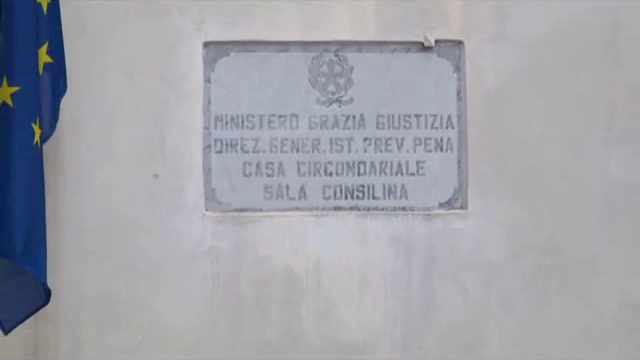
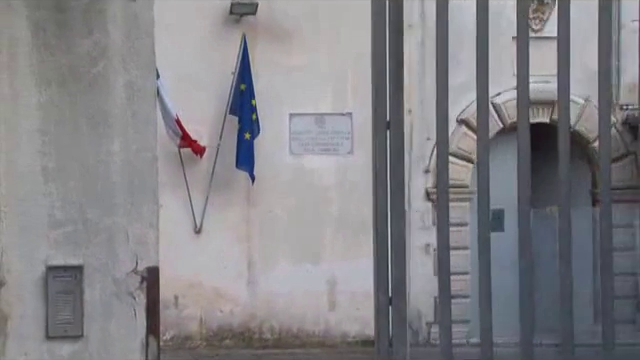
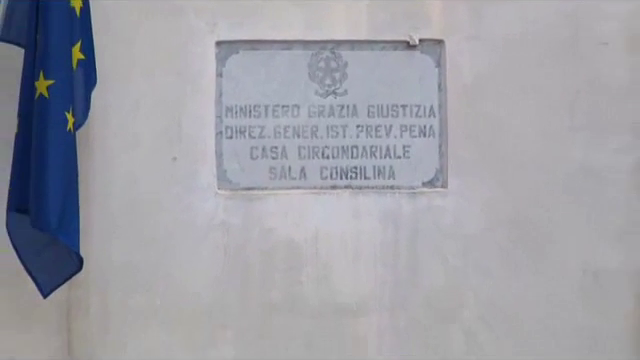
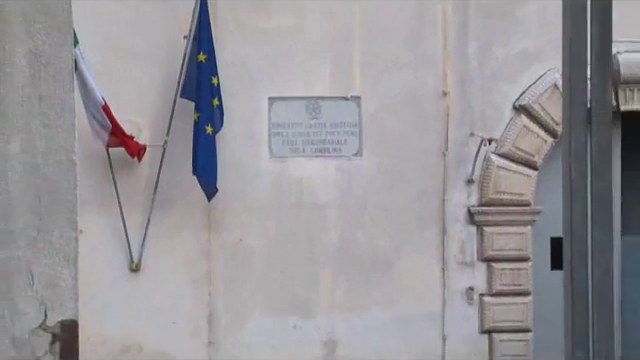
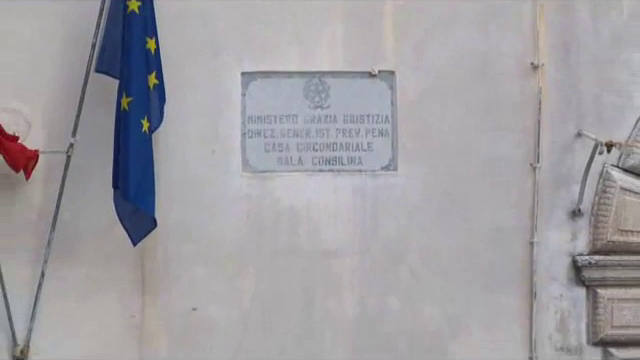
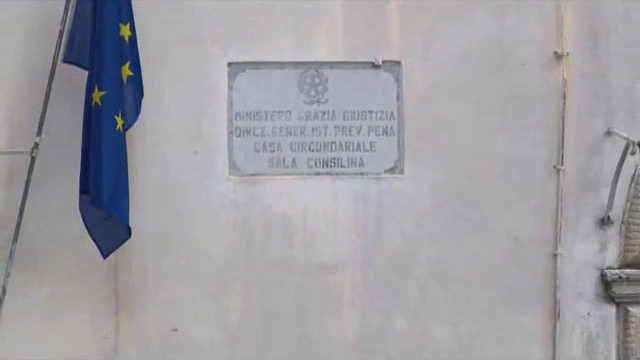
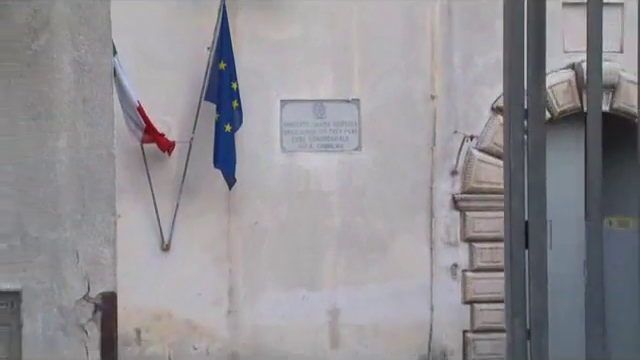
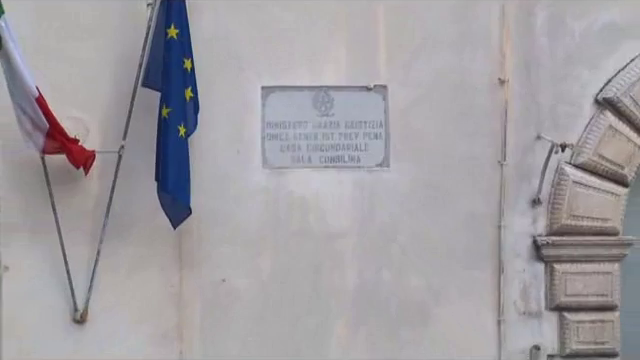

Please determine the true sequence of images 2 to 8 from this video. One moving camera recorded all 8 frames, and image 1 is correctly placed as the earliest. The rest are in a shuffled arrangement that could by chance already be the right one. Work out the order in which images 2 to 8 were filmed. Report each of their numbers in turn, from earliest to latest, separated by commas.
3, 6, 5, 8, 4, 7, 2
